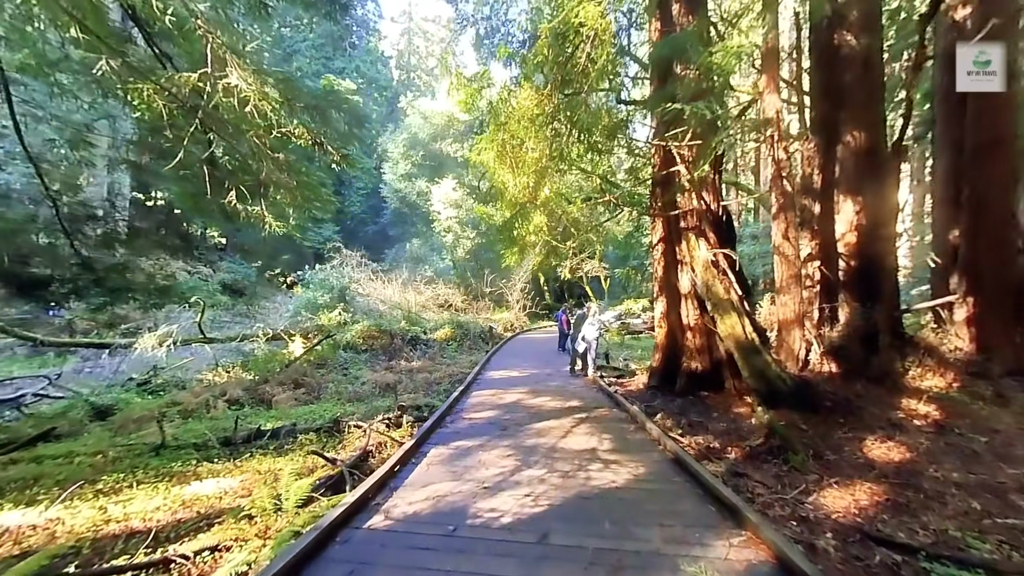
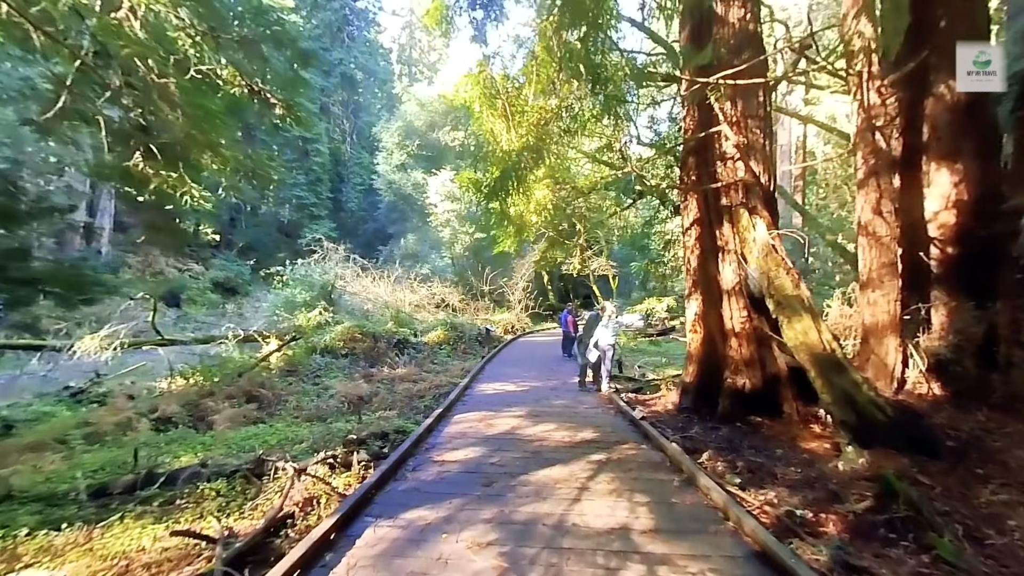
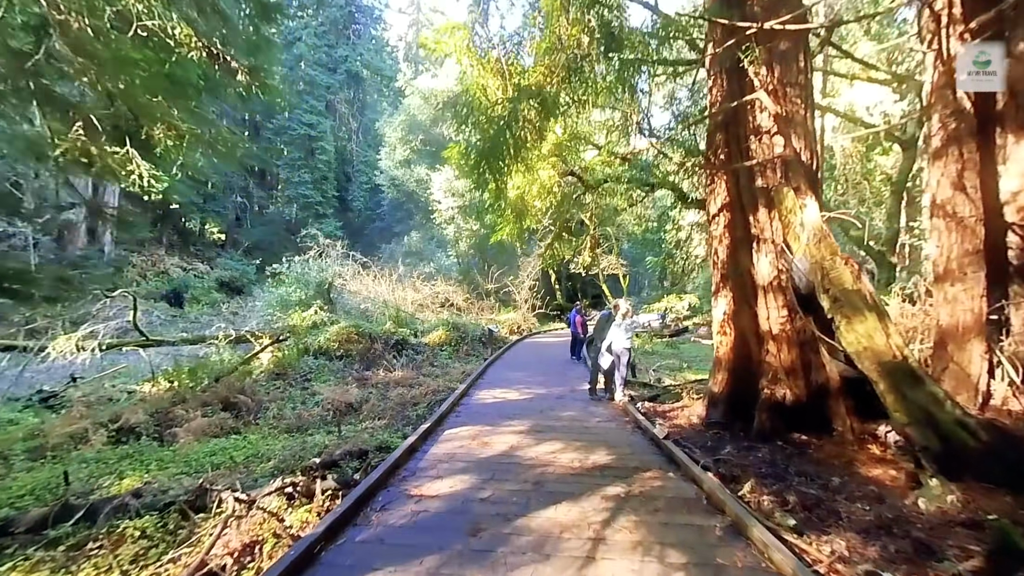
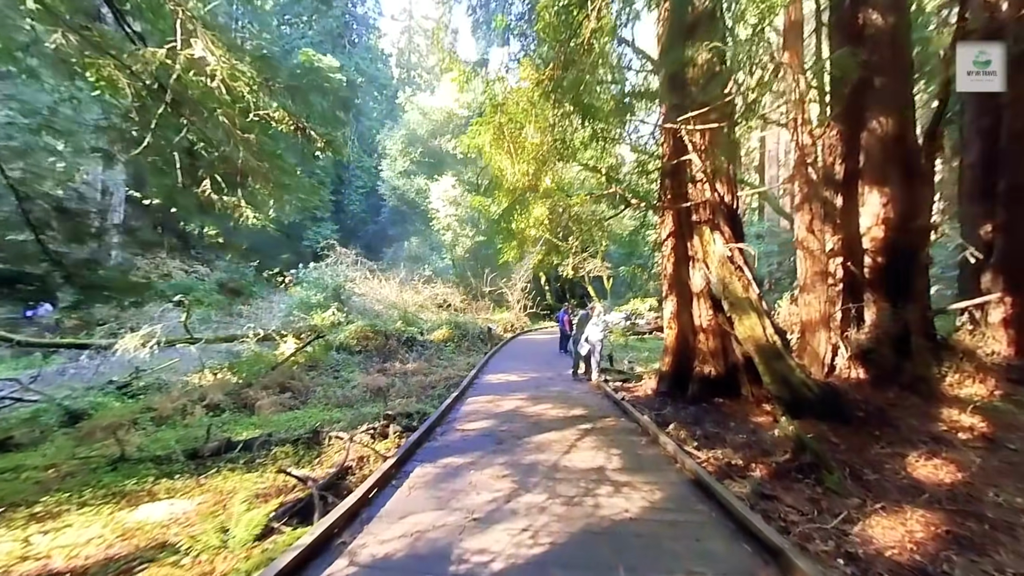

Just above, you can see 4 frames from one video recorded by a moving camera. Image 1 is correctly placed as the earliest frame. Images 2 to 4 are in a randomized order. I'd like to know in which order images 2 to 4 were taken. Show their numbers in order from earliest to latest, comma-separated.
4, 2, 3
